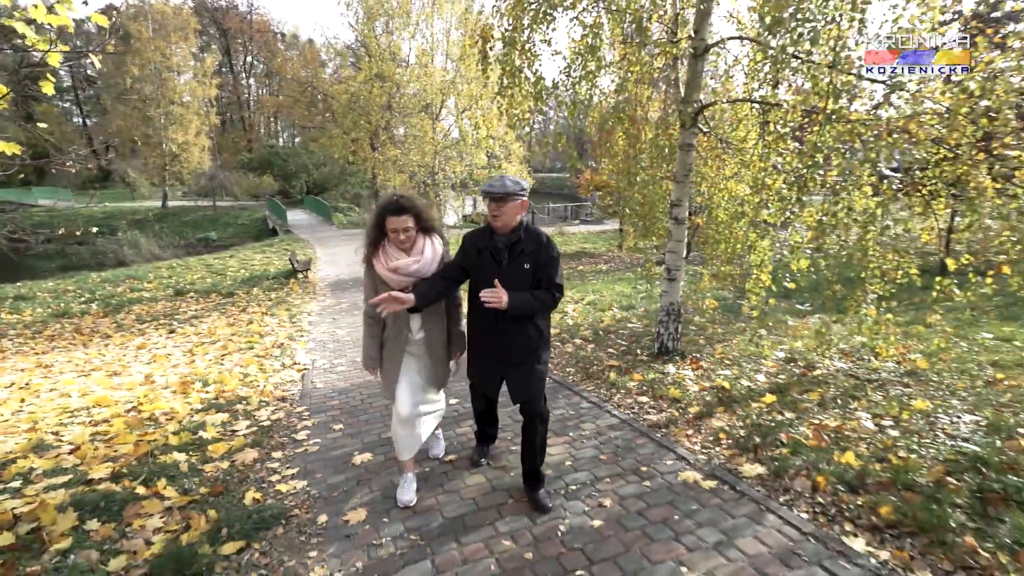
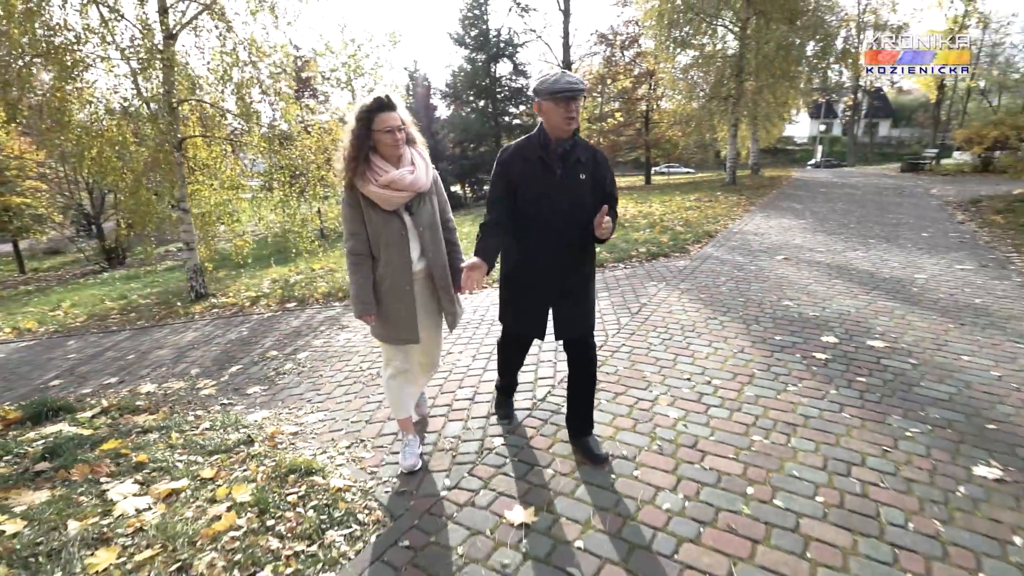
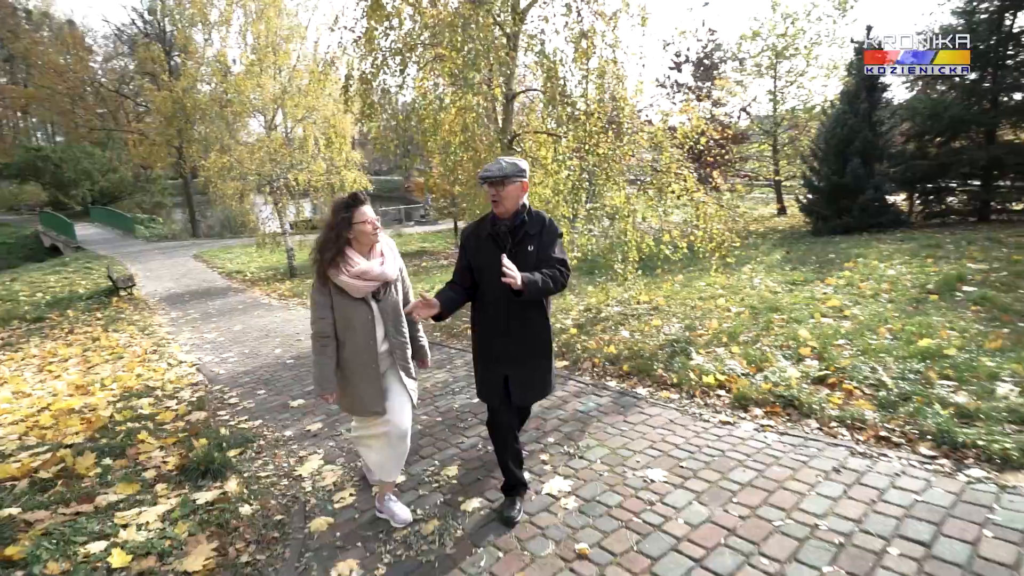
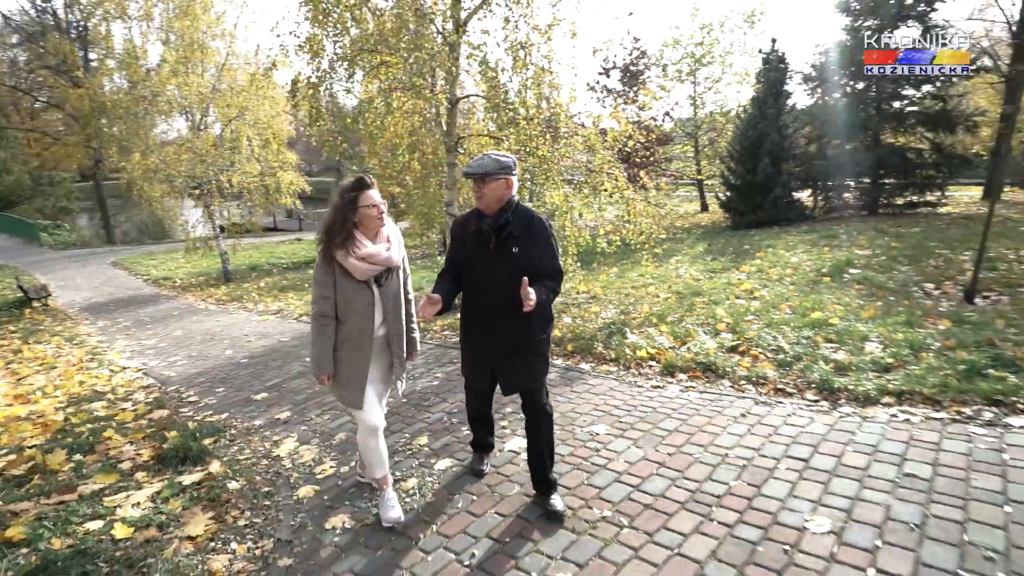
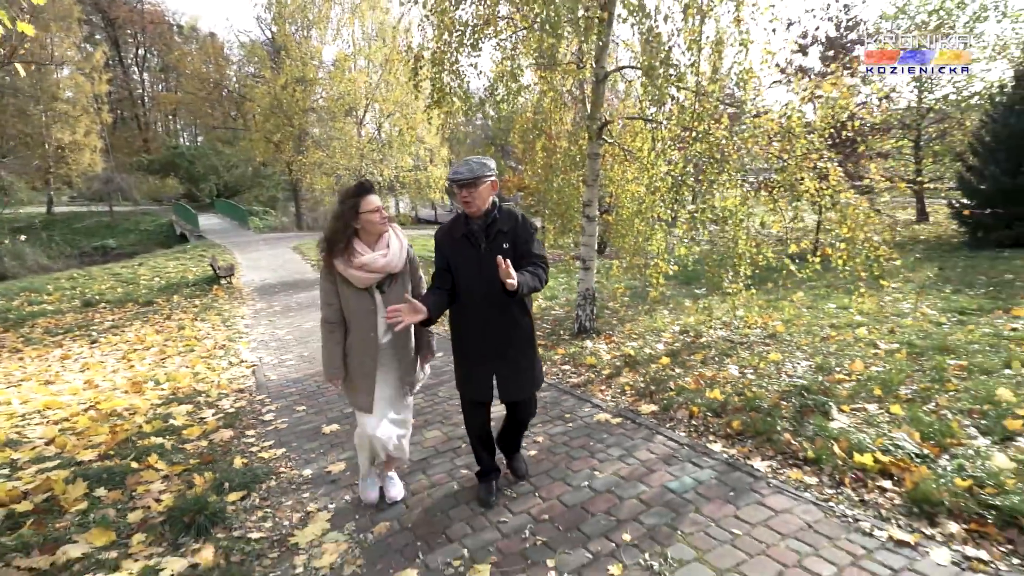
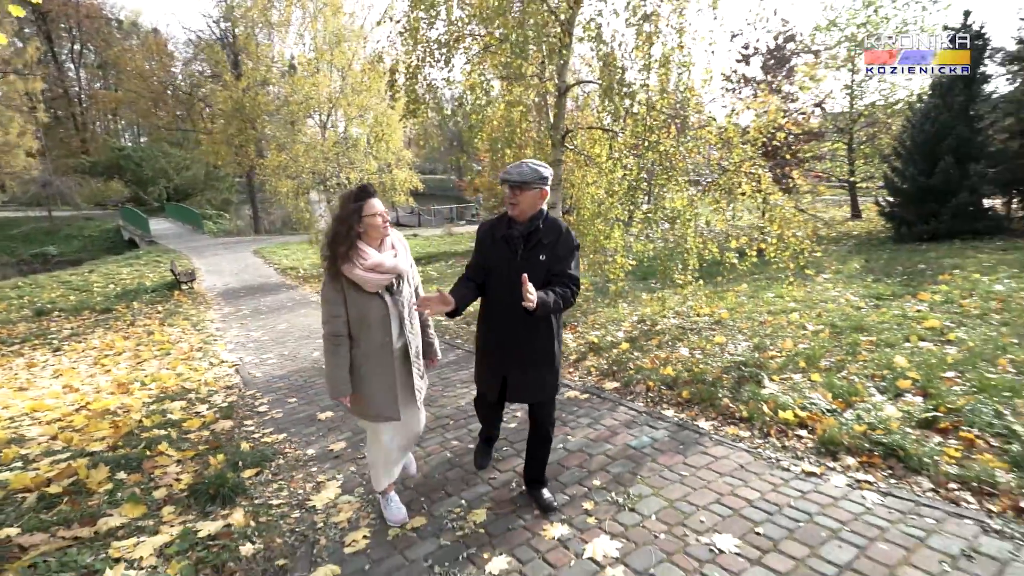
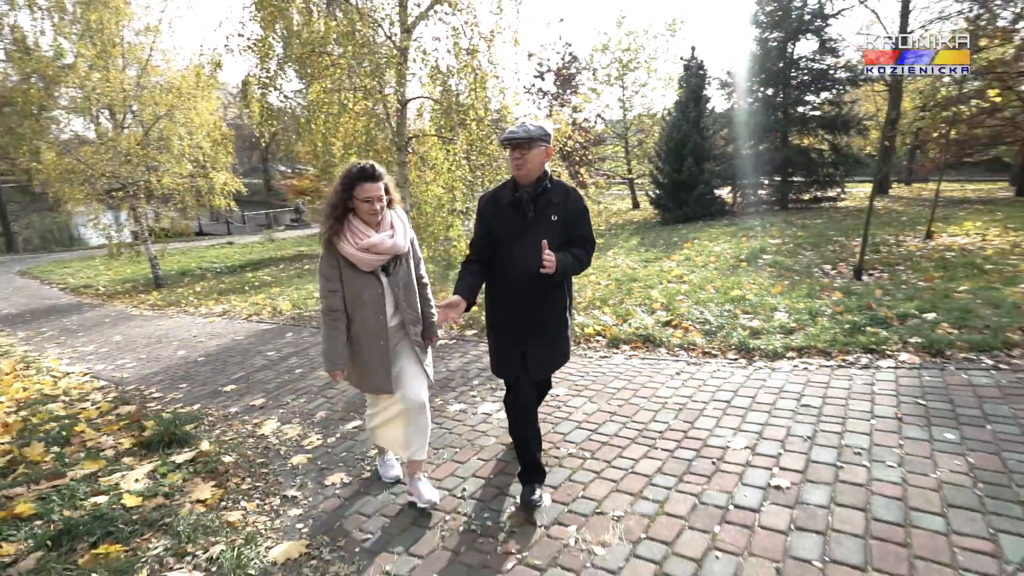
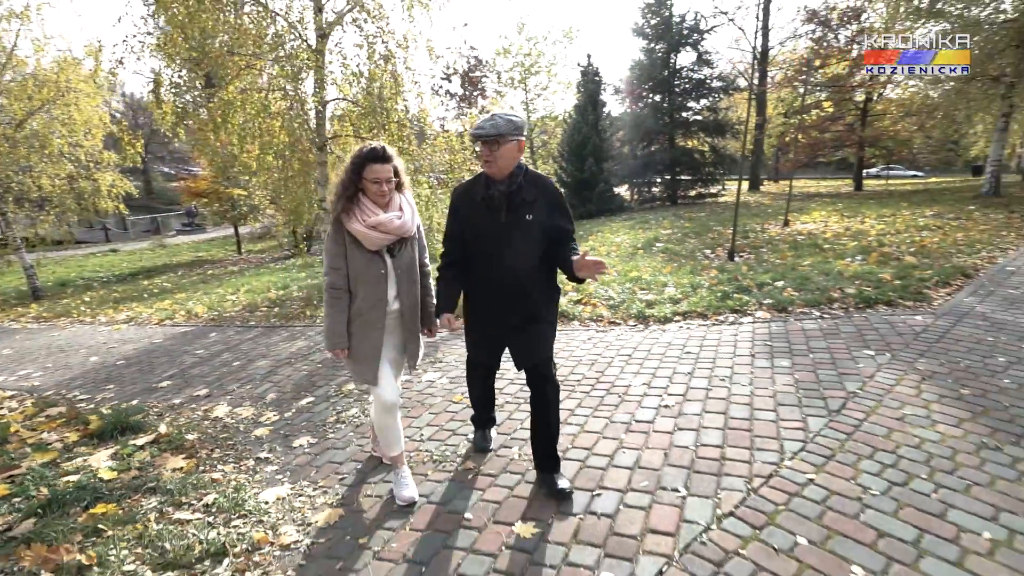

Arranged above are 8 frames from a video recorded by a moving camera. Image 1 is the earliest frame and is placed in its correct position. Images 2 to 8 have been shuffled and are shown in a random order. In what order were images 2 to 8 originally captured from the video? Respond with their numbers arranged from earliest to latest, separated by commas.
5, 6, 3, 4, 7, 8, 2
